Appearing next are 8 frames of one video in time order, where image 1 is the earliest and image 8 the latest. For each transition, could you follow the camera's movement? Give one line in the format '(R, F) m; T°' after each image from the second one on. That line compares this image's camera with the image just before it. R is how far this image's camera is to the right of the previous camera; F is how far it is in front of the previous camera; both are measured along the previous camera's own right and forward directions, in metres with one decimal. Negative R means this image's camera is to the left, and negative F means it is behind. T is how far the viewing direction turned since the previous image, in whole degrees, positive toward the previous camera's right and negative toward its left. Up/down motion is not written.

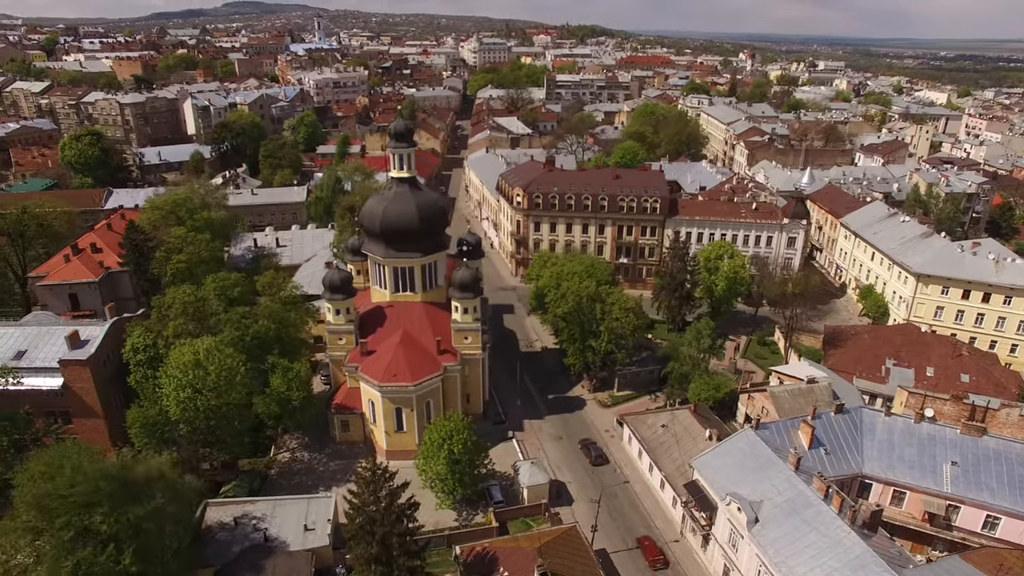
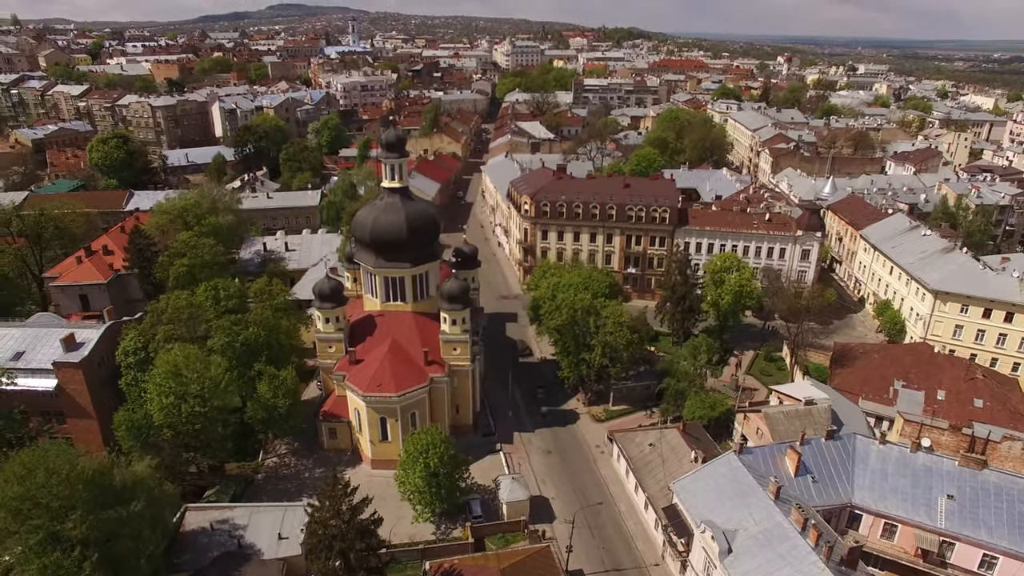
(+2.9, +0.6) m; -3°
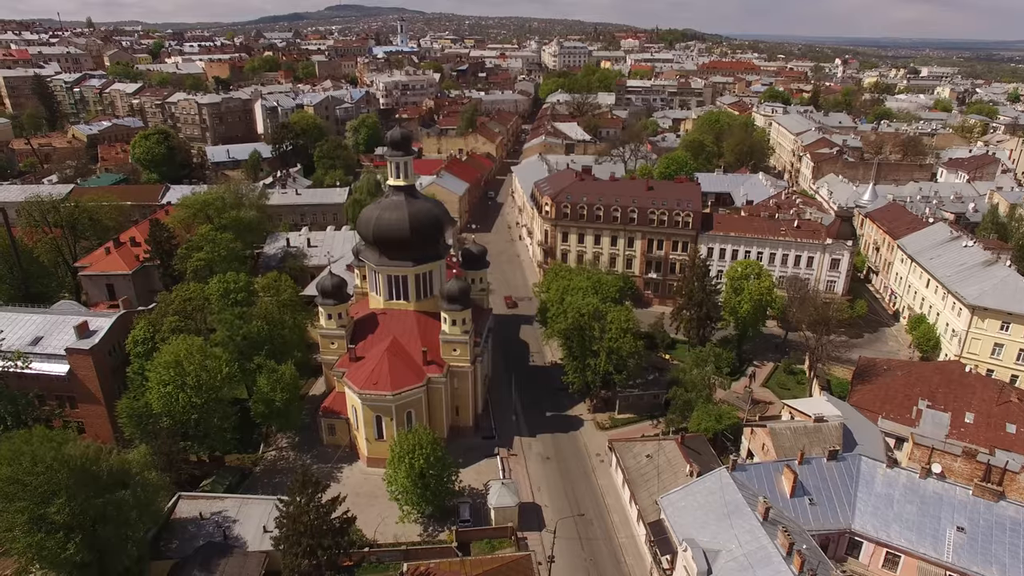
(+3.0, +0.7) m; -4°
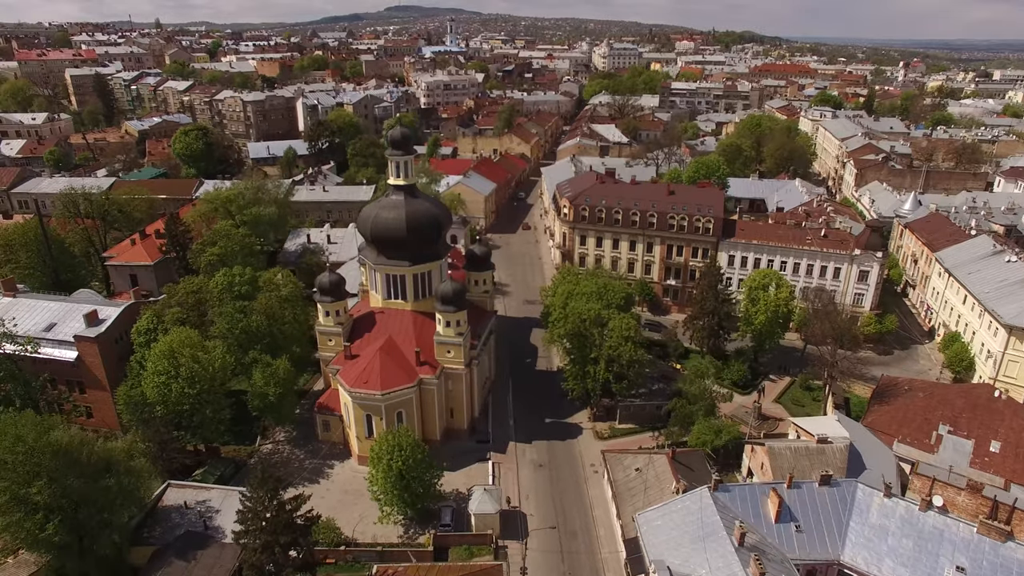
(+3.4, +0.8) m; -4°
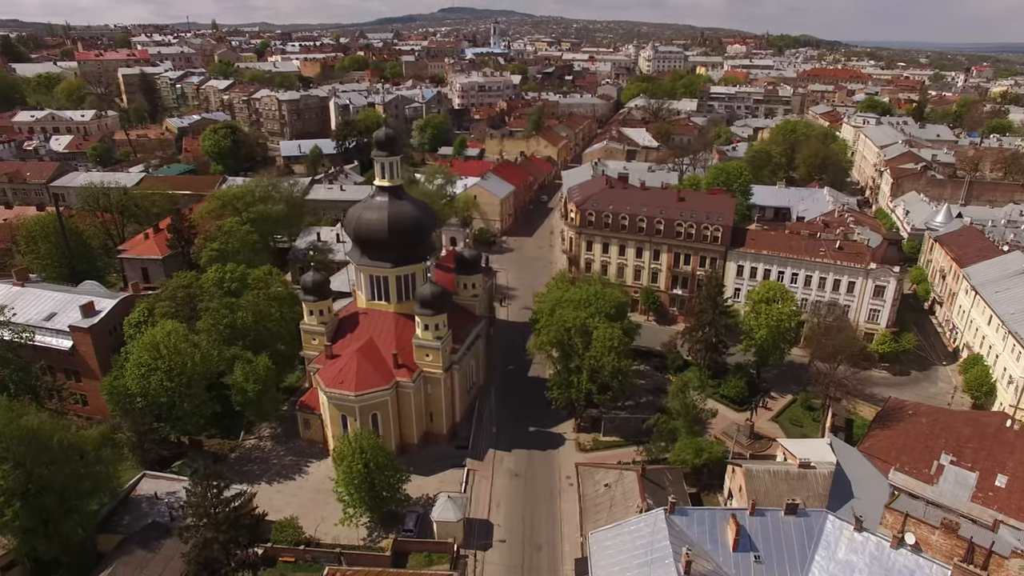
(+4.2, +0.9) m; -4°
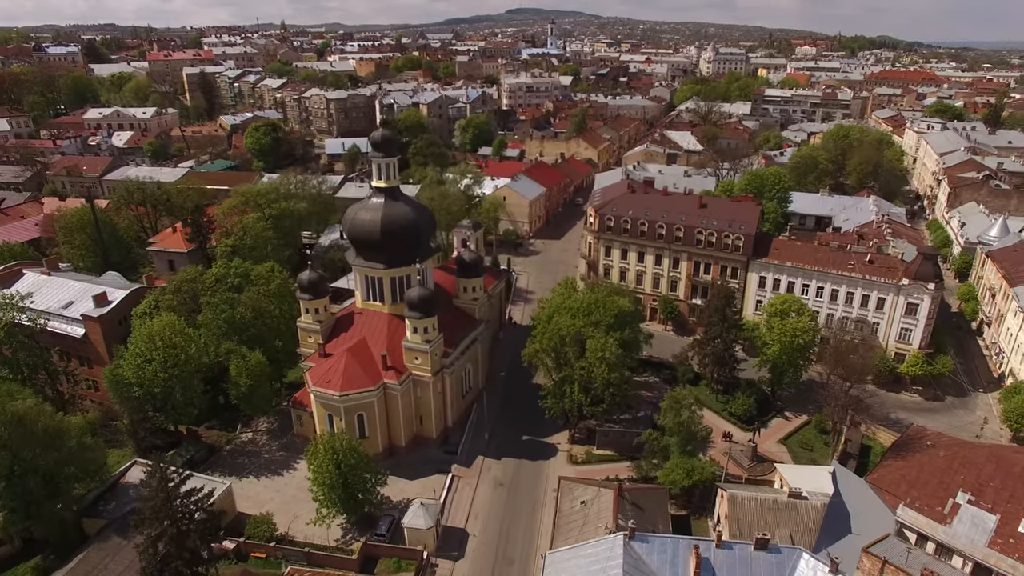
(+4.3, +1.1) m; -5°
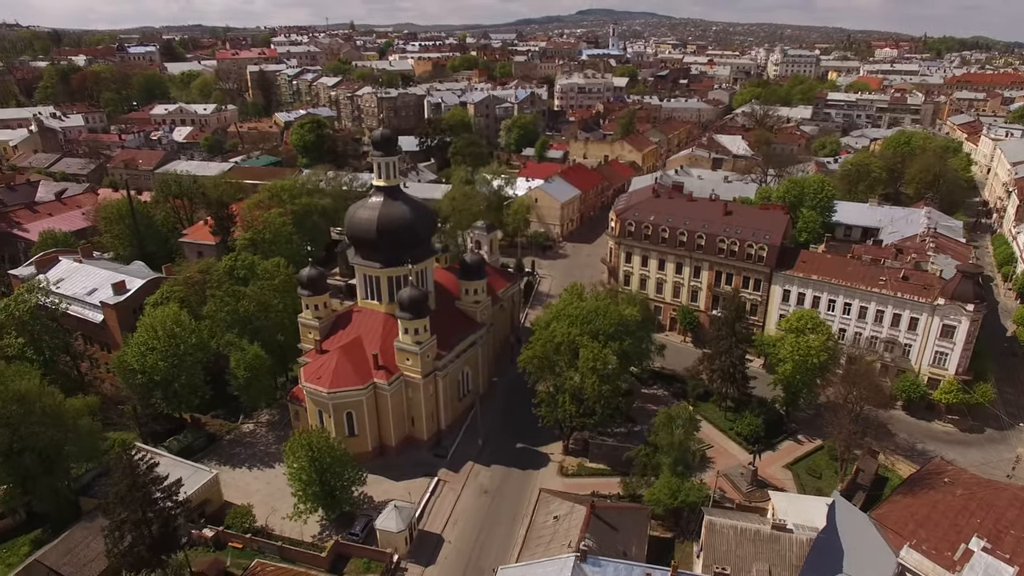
(+4.3, +1.1) m; -6°
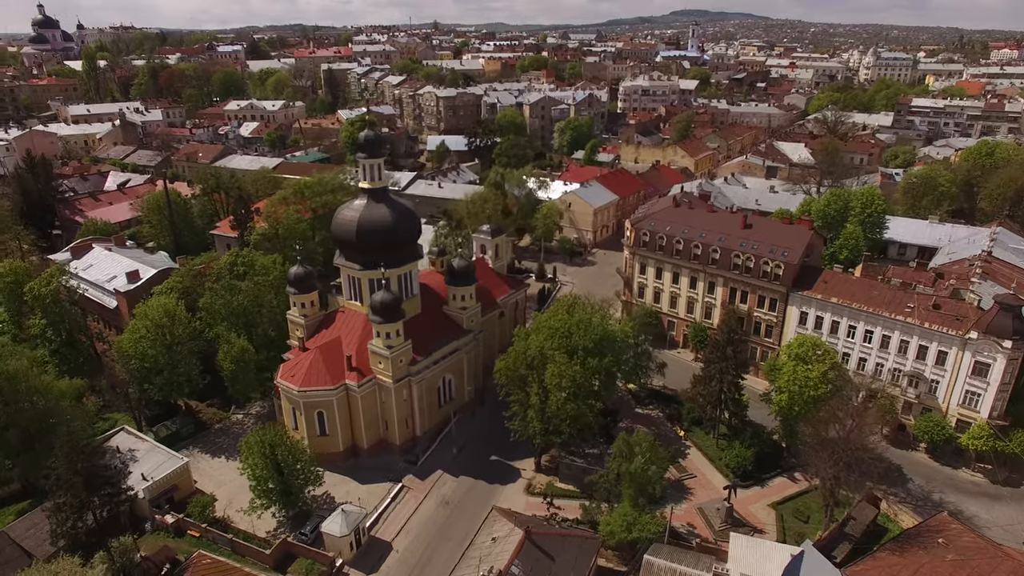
(+6.5, +1.6) m; -7°
